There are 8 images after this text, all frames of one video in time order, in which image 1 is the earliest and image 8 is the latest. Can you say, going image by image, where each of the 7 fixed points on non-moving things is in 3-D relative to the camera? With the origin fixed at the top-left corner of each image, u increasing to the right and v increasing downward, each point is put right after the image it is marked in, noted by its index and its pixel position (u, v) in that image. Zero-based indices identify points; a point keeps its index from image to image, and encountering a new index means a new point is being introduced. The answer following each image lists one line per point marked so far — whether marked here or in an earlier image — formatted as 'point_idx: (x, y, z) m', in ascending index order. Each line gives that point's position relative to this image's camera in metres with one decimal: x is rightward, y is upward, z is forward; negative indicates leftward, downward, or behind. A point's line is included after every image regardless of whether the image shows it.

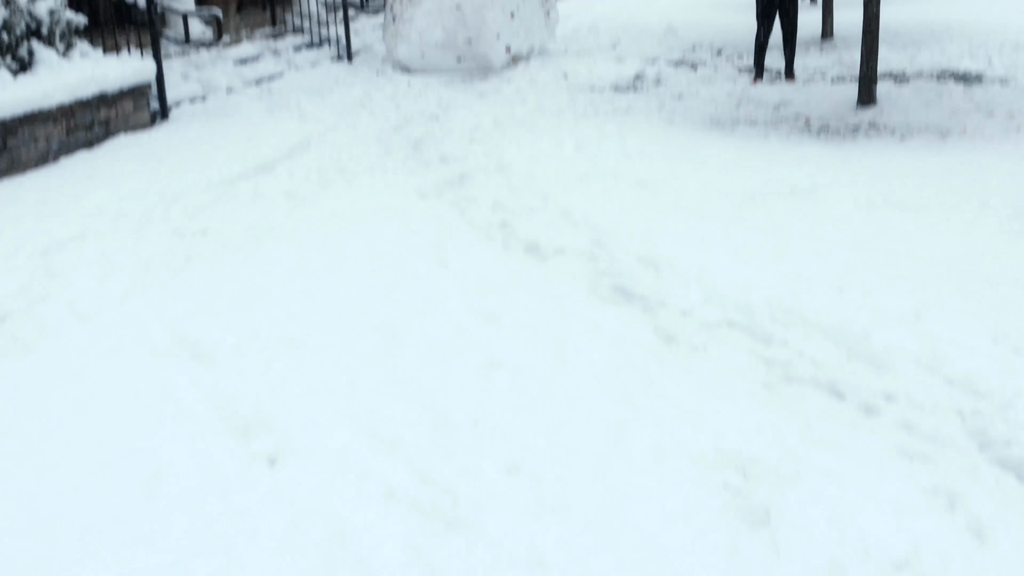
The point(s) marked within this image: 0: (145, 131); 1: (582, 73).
0: (-2.3, +1.0, +7.2) m
1: (+0.6, +1.9, +10.1) m
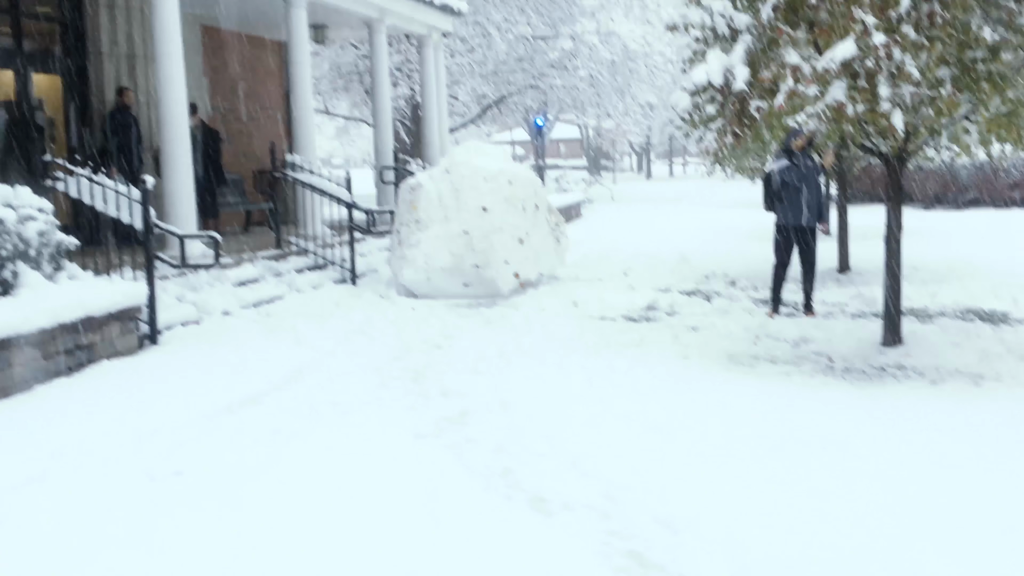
0: (-2.3, -0.4, +6.8) m
1: (+0.7, -0.1, +9.8) m
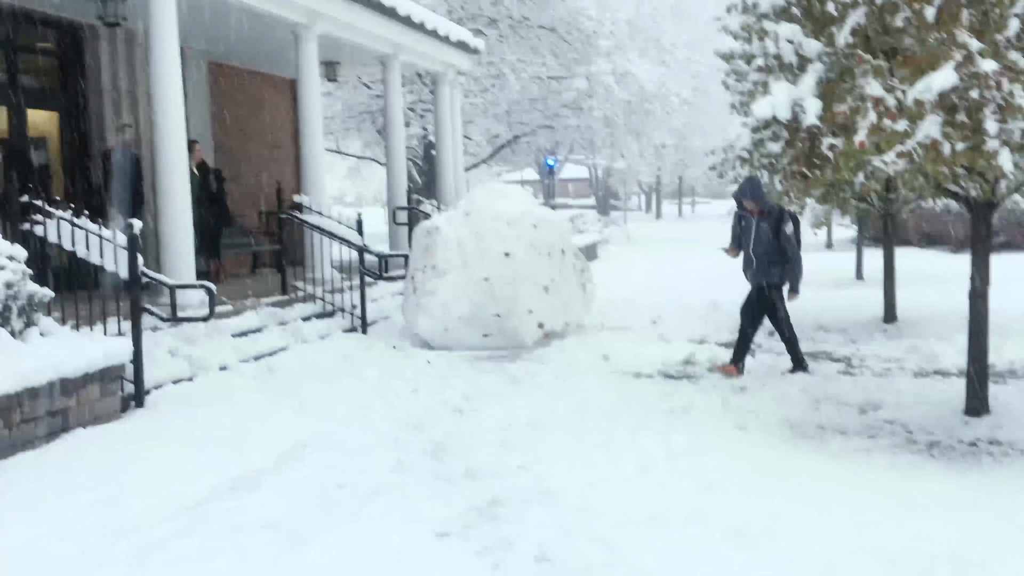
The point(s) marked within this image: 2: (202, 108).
0: (-2.1, -0.7, +6.0) m
1: (+0.9, -0.5, +9.0) m
2: (-3.6, +2.1, +13.1) m
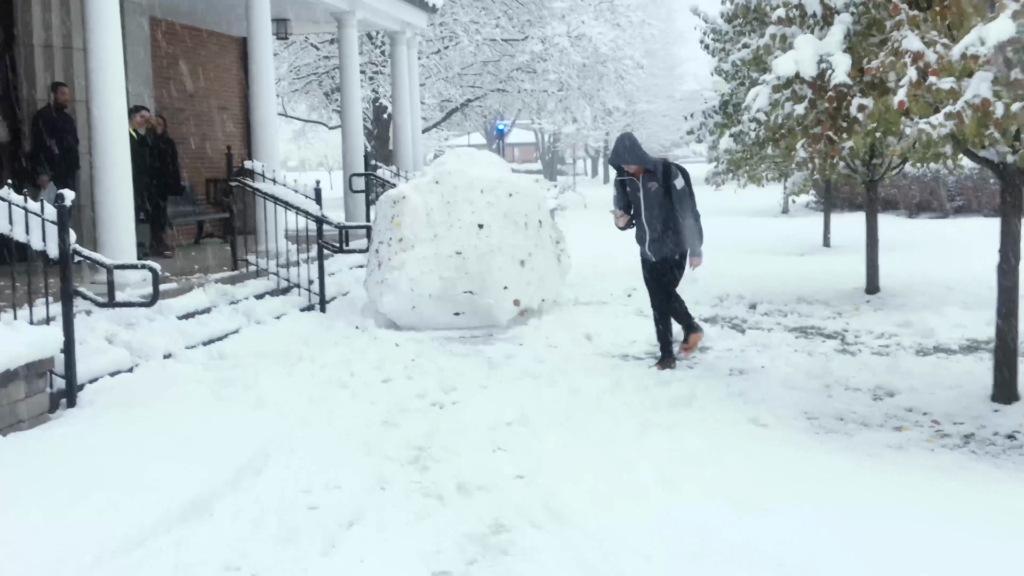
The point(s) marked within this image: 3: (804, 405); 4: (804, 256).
0: (-2.2, -0.6, +5.3) m
1: (+0.7, -0.3, +8.4) m
2: (-4.0, +2.4, +12.2) m
3: (+1.5, -0.6, +5.9) m
4: (+3.8, +0.4, +15.0) m
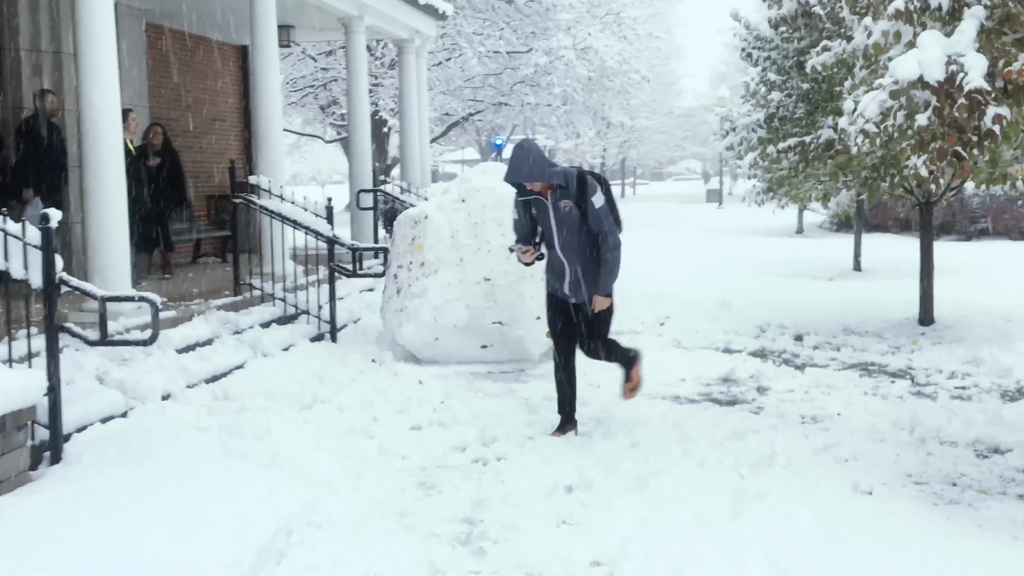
0: (-1.9, -0.8, +4.4) m
1: (+0.9, -0.5, +7.6) m
2: (-3.8, +2.2, +11.4) m
3: (+1.8, -0.8, +5.1) m
4: (+4.0, +0.1, +14.2) m
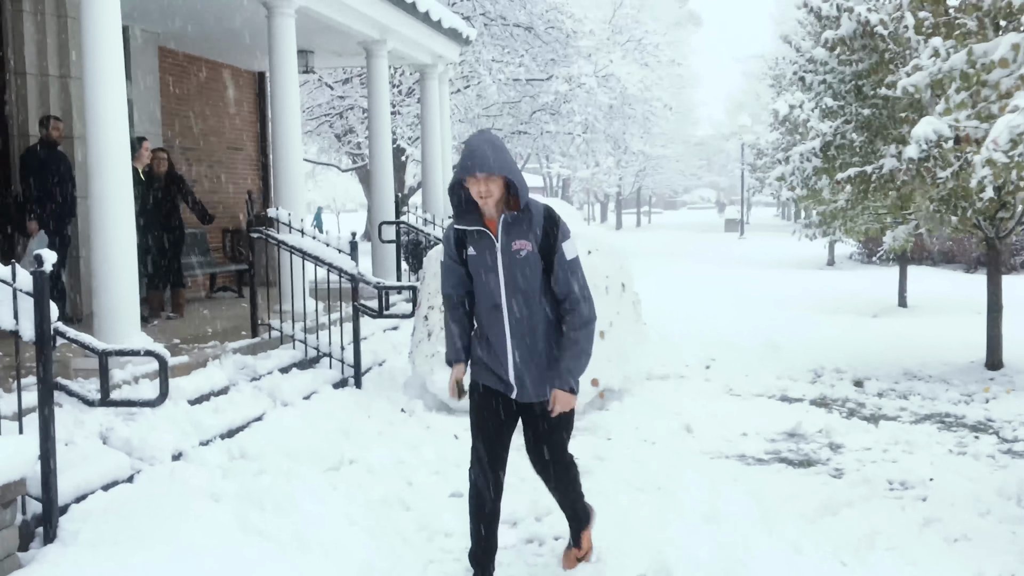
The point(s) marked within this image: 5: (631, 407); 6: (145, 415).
0: (-1.7, -1.0, +3.8) m
1: (+1.2, -0.8, +6.9) m
2: (-3.5, +1.8, +10.8) m
3: (+2.0, -1.0, +4.4) m
4: (+4.4, -0.4, +13.5) m
5: (+0.8, -0.8, +7.2) m
6: (-1.8, -0.6, +5.6) m
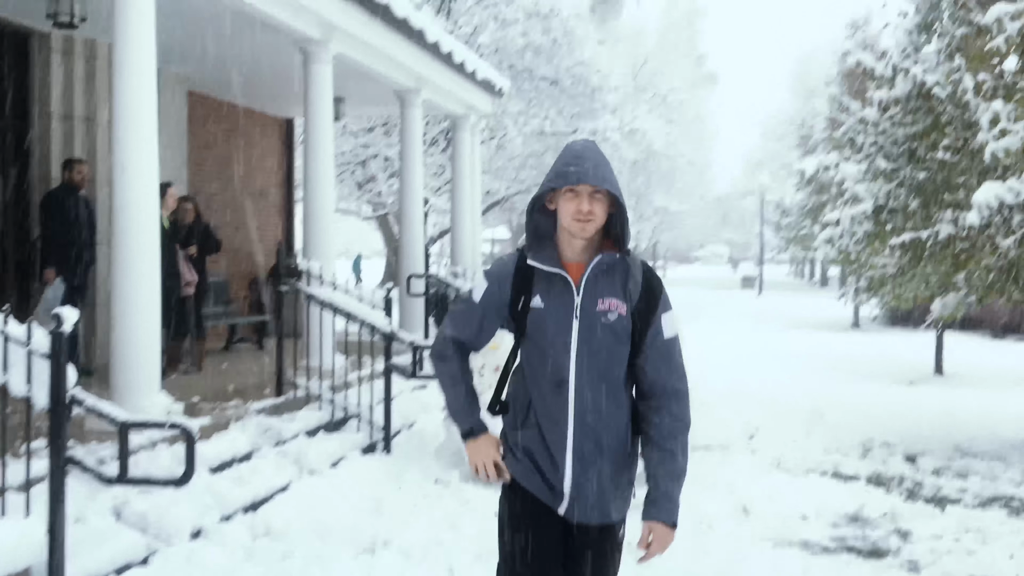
0: (-1.5, -1.2, +3.4) m
1: (+1.4, -1.2, +6.4) m
2: (-3.1, +1.3, +10.6) m
3: (+2.2, -1.3, +3.9) m
4: (+4.7, -1.1, +13.0) m
5: (+1.0, -1.2, +6.8) m
6: (-1.6, -0.9, +5.2) m
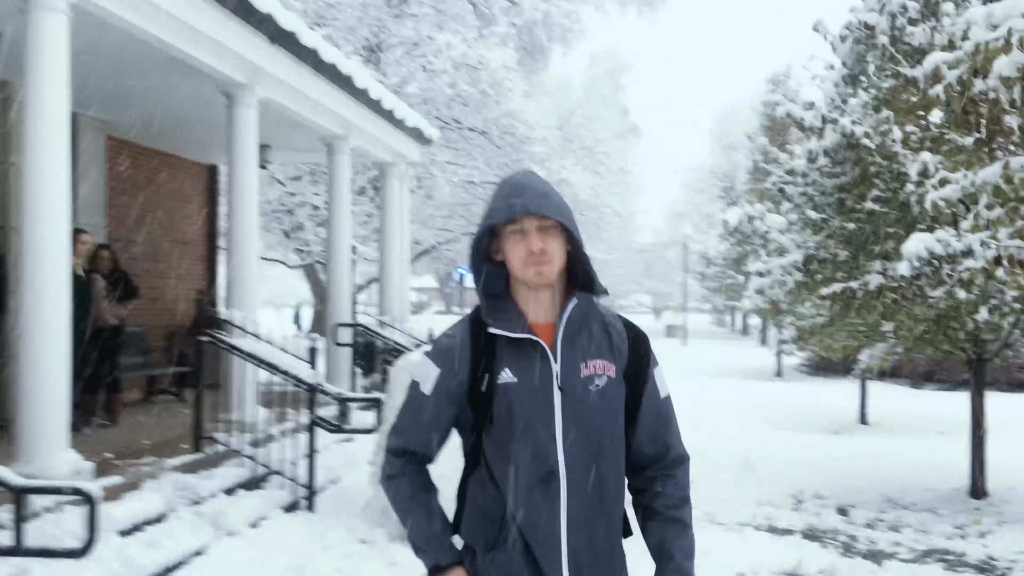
0: (-1.7, -1.3, +3.0) m
1: (+1.0, -1.5, +6.3) m
2: (-3.8, +0.9, +10.2) m
3: (+2.0, -1.5, +3.8) m
4: (+3.9, -1.7, +13.0) m
5: (+0.6, -1.5, +6.6) m
6: (-1.9, -1.1, +4.8) m
